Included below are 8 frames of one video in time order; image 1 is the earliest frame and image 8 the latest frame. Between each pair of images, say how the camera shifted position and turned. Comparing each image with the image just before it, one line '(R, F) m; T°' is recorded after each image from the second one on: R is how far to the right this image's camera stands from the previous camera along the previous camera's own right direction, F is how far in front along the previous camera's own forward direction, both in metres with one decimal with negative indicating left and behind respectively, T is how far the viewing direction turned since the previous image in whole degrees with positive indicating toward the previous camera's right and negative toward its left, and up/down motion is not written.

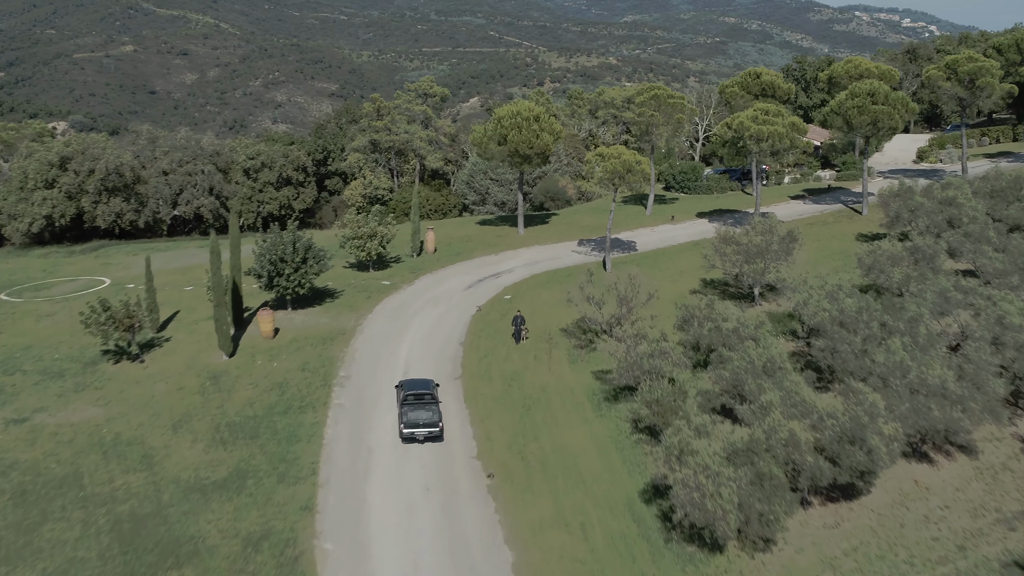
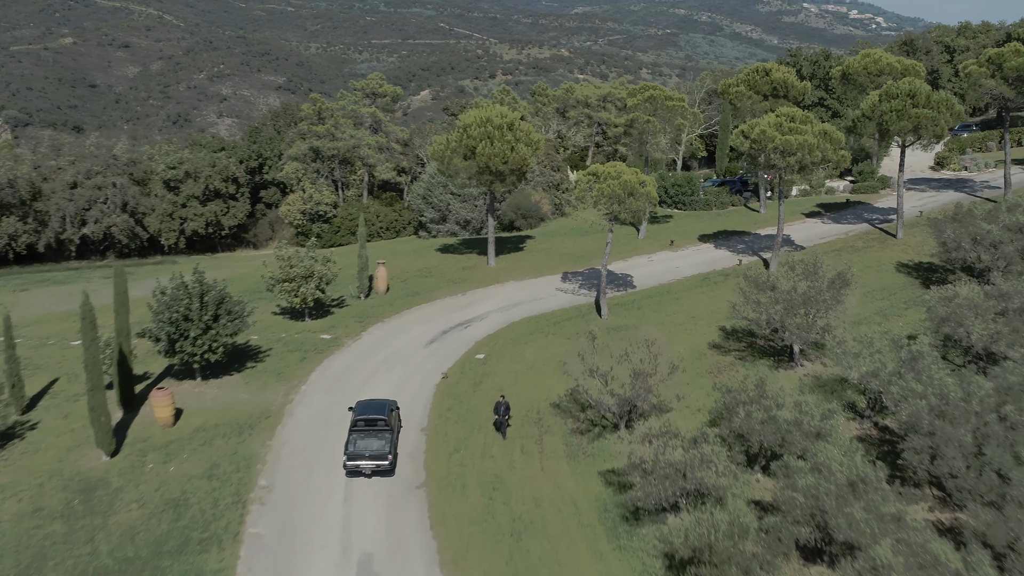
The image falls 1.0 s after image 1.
(-0.5, +7.3) m; +2°
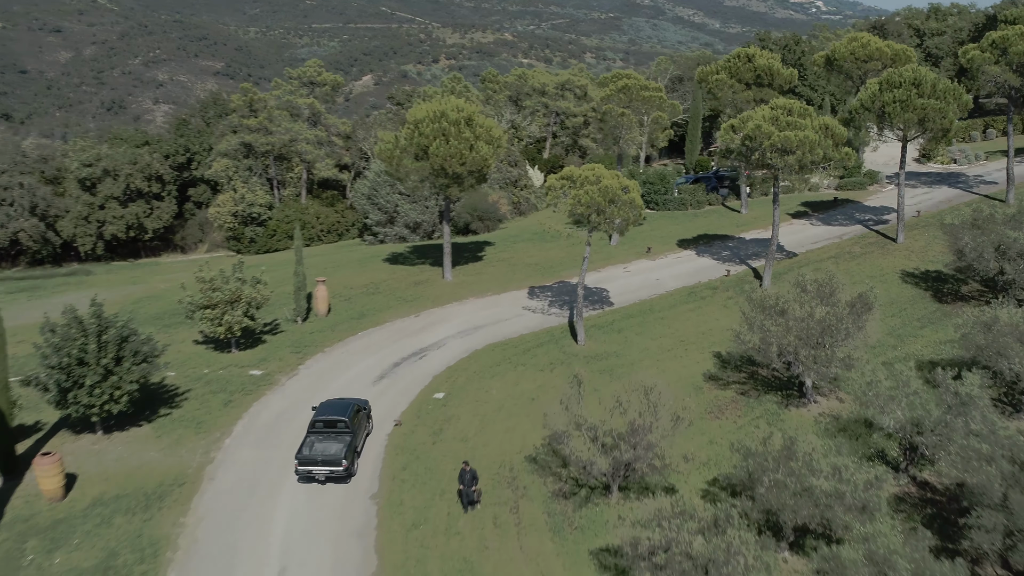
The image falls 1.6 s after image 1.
(-0.4, +4.1) m; +3°
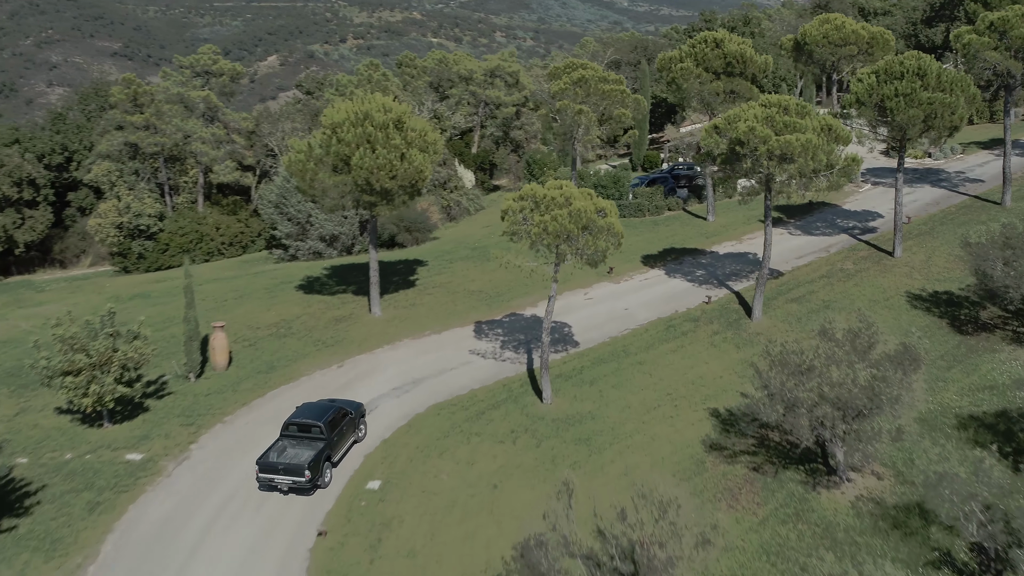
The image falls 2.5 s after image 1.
(-0.6, +5.0) m; +4°
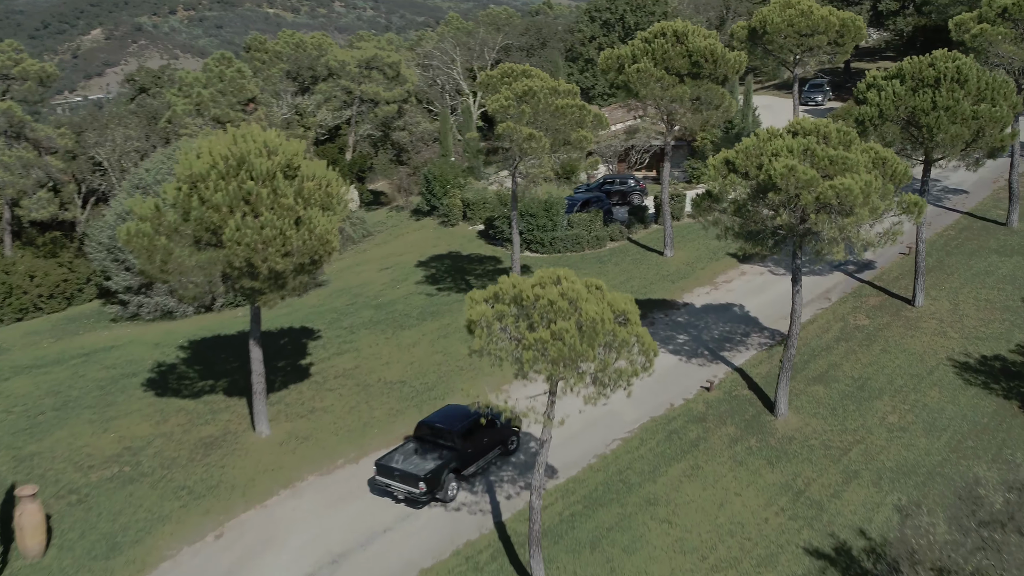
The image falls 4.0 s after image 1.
(-1.4, +6.9) m; +8°
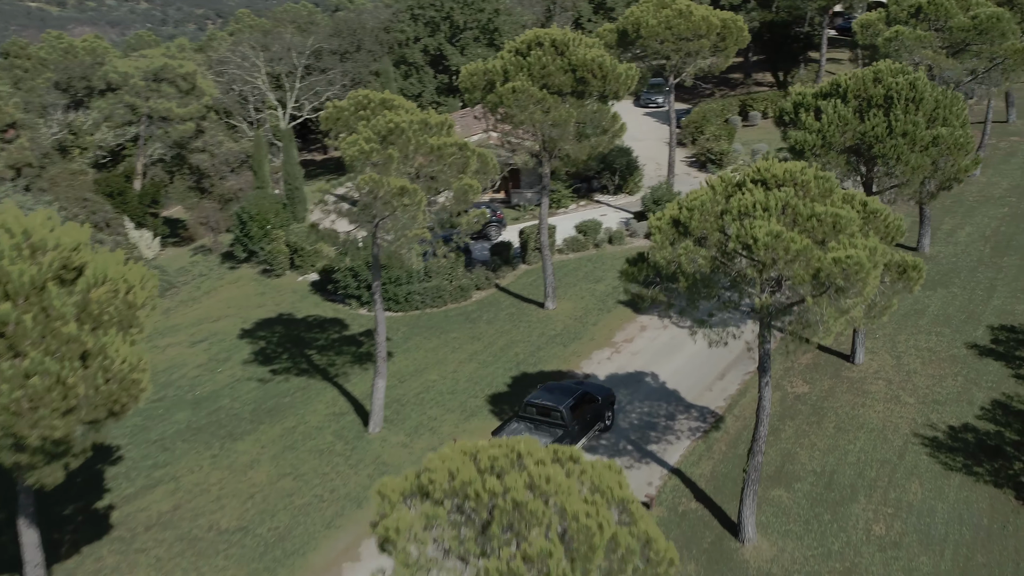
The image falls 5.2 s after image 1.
(-0.9, +4.8) m; +10°
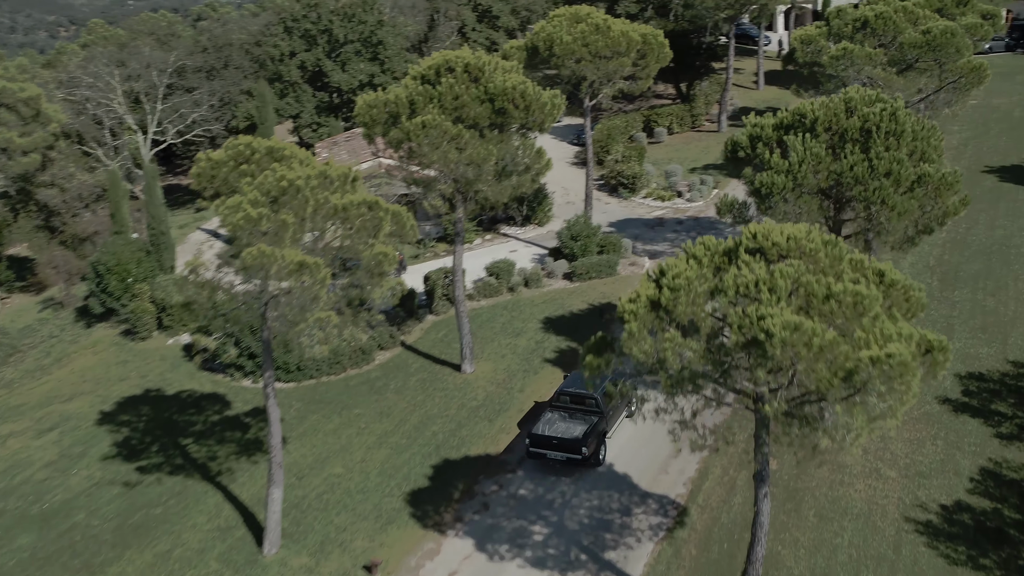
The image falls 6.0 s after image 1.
(-0.5, +2.9) m; +6°
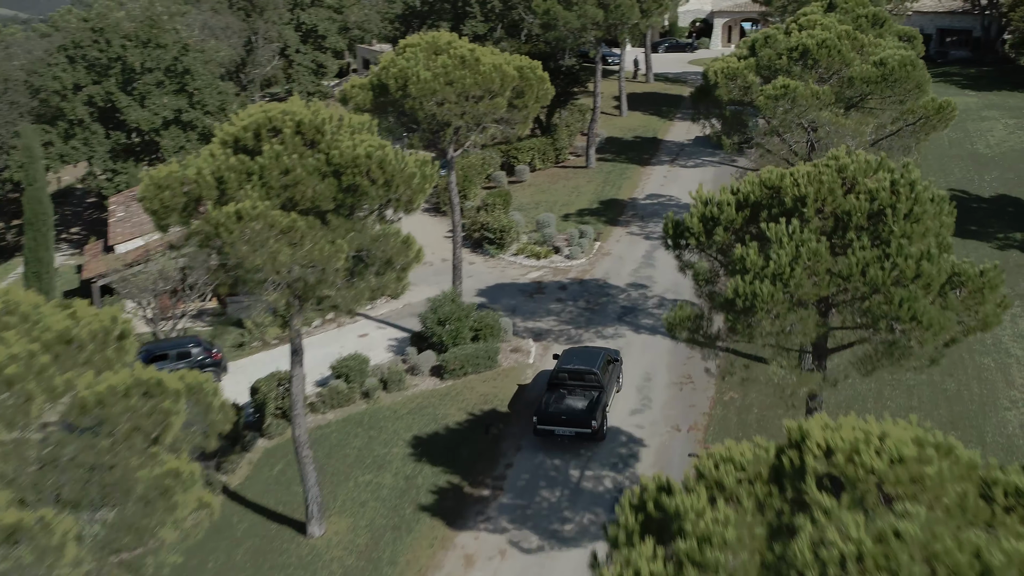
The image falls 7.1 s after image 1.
(-0.3, +4.8) m; +8°
